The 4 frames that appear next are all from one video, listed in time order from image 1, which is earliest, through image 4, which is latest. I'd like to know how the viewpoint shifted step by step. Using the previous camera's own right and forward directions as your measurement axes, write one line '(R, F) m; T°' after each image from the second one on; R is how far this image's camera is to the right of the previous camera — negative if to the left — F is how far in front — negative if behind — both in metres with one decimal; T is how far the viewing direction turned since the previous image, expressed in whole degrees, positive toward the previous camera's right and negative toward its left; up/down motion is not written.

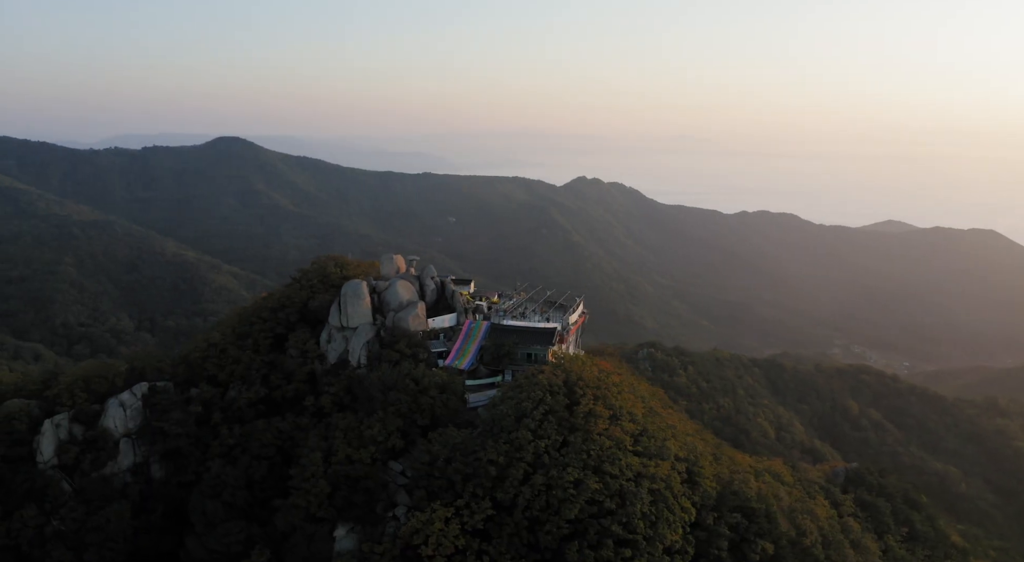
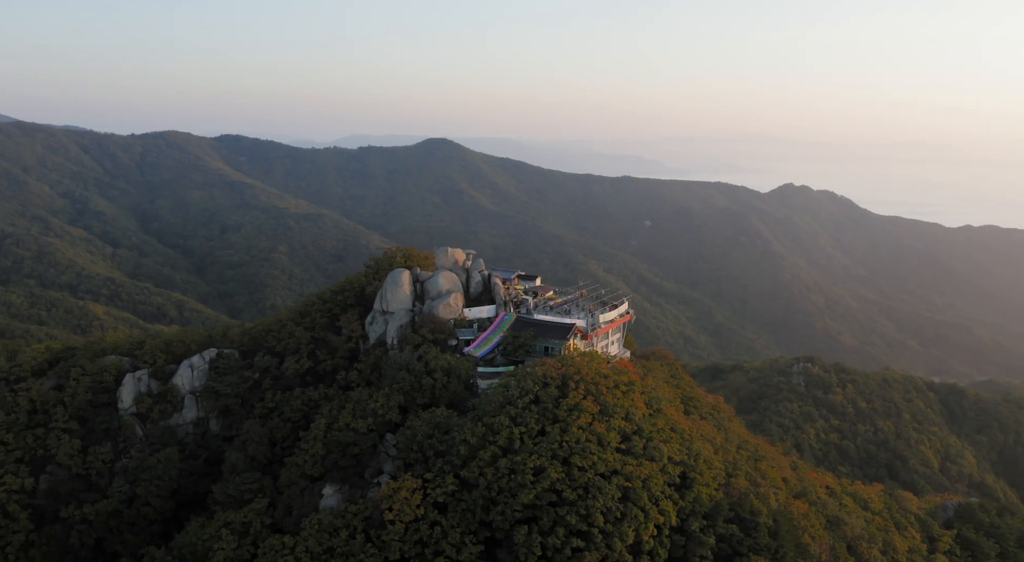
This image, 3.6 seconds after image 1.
(+6.0, -0.3) m; -13°
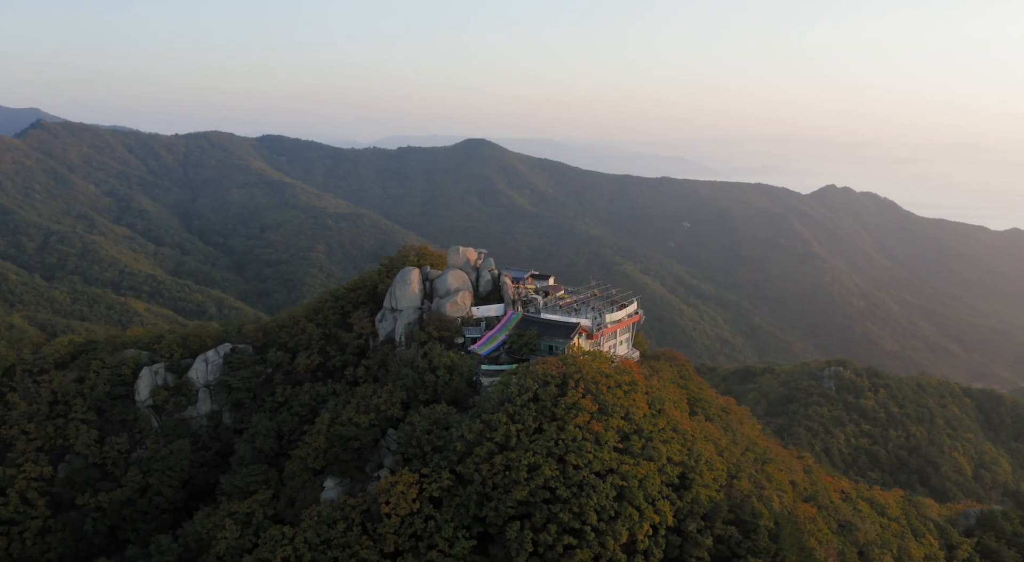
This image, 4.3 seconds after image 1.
(+1.1, -0.2) m; -2°
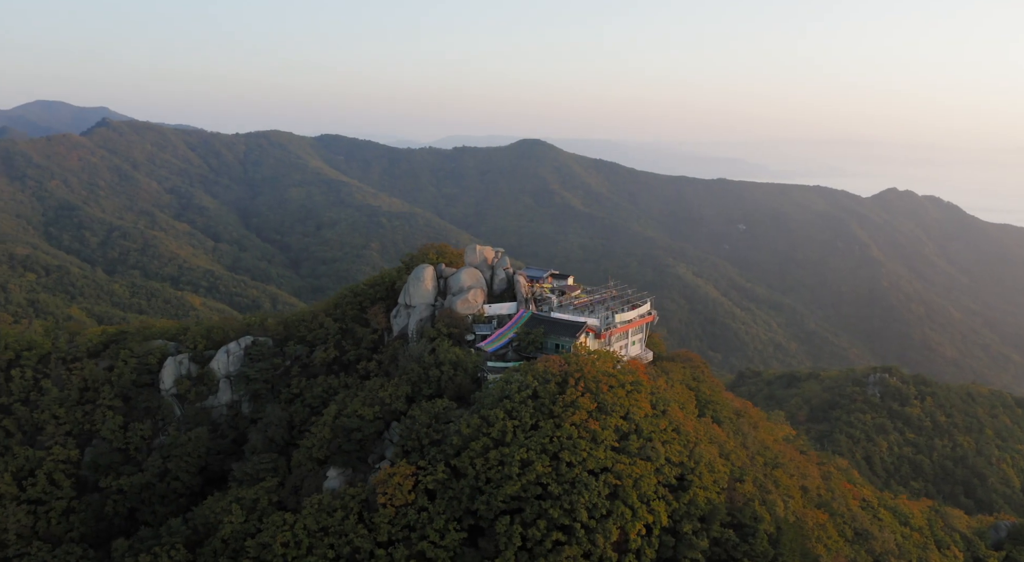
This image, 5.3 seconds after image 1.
(+1.6, -0.3) m; -4°
